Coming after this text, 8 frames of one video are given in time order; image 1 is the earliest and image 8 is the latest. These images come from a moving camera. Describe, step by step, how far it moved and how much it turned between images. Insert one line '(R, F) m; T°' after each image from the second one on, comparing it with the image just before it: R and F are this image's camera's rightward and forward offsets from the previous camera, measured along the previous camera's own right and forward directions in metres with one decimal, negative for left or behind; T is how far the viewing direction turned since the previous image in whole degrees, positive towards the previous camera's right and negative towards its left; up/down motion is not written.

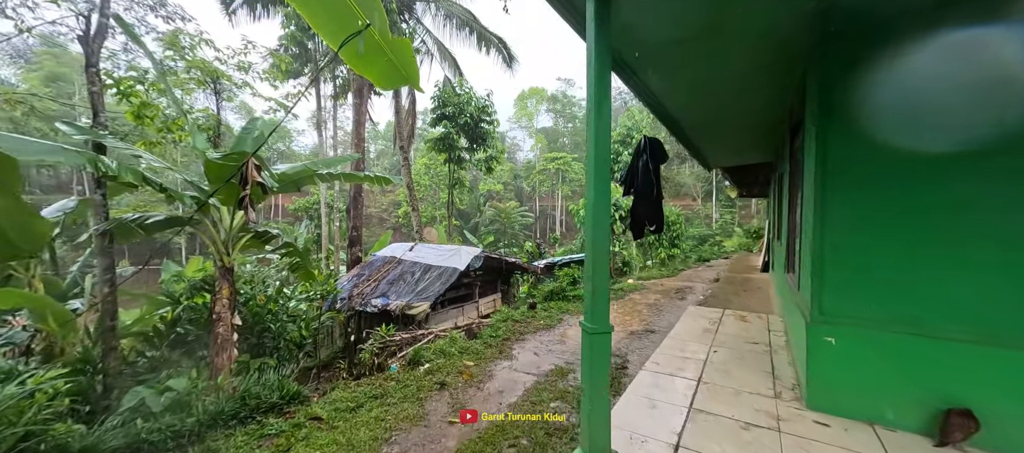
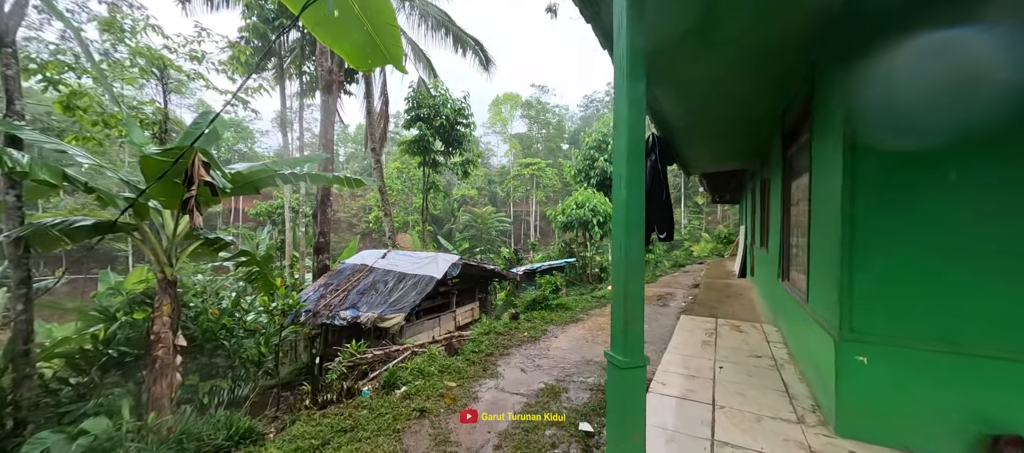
(-0.1, +0.3) m; +4°
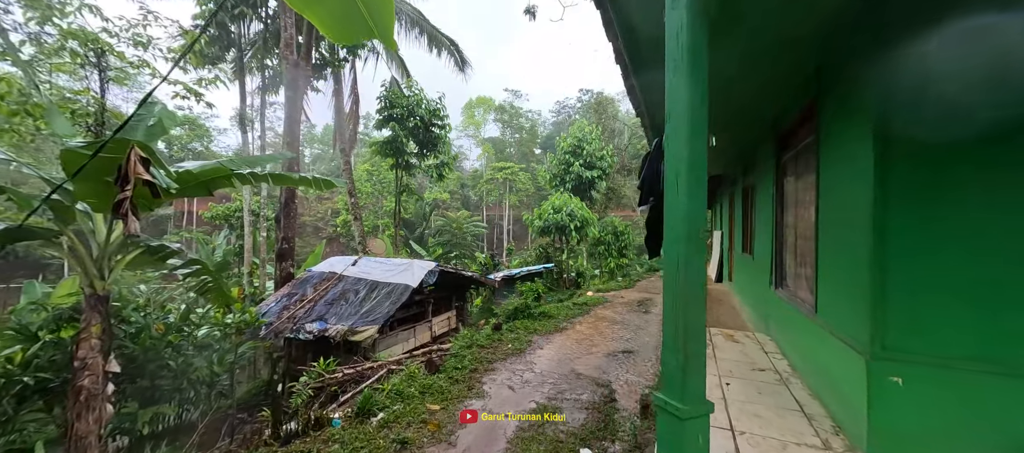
(-0.1, +0.3) m; +4°
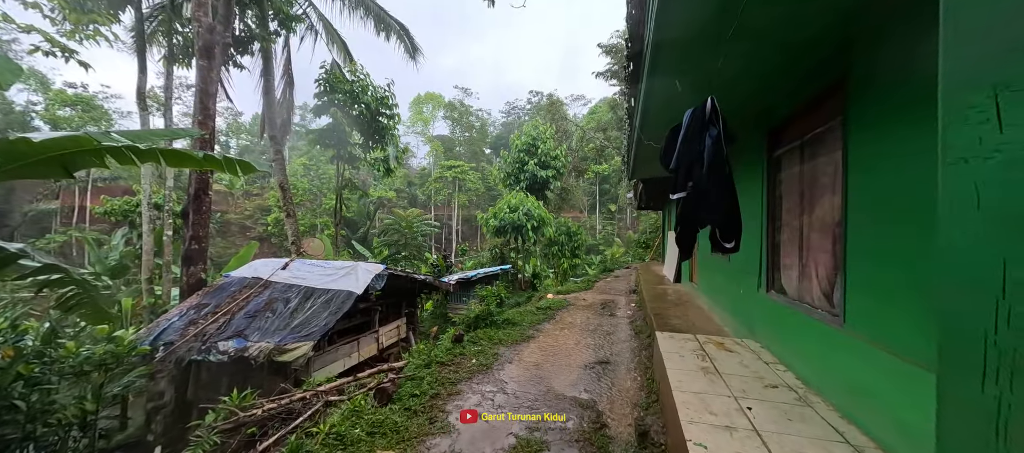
(-0.2, +0.6) m; +8°
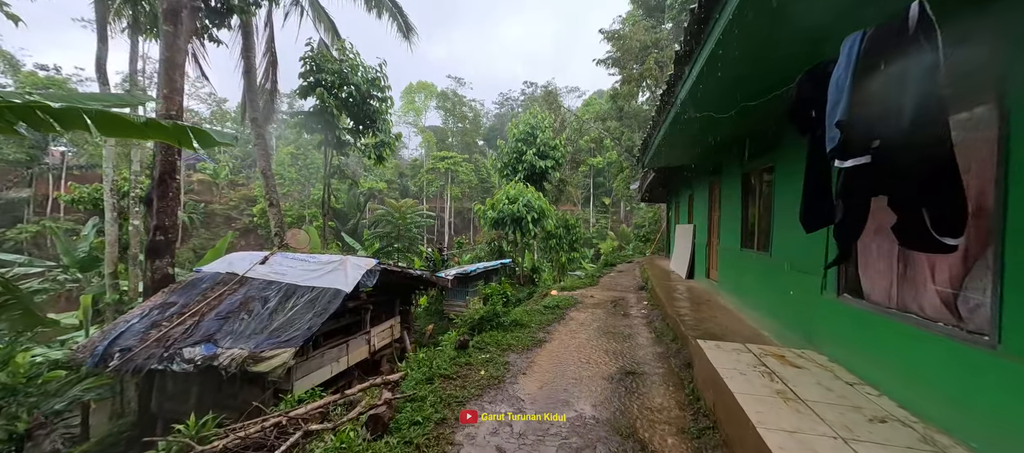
(-0.2, +0.6) m; +1°
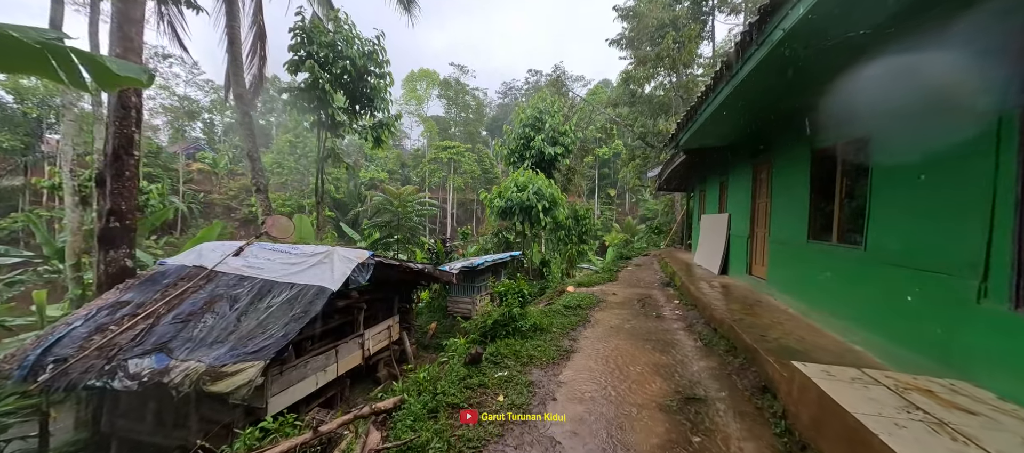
(-0.2, +0.8) m; 0°
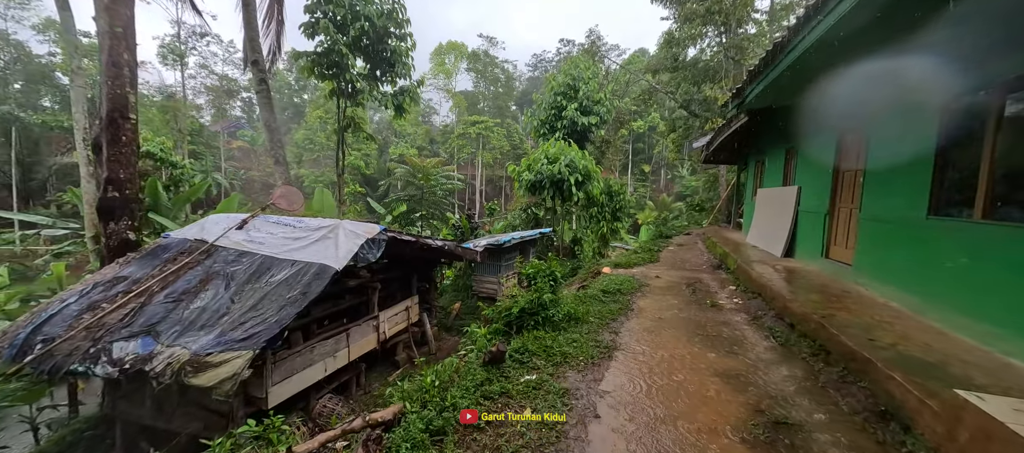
(0.0, +0.7) m; -5°
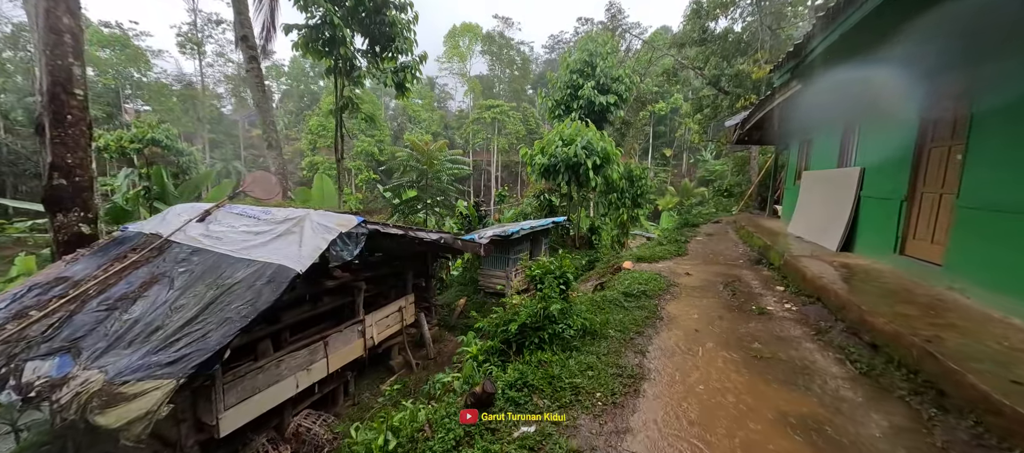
(+0.1, +0.7) m; -3°
